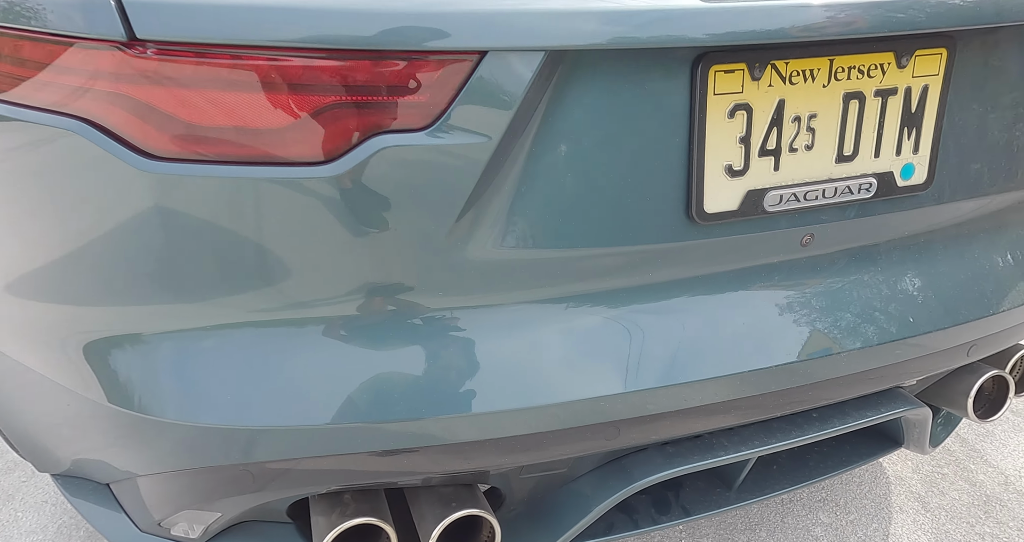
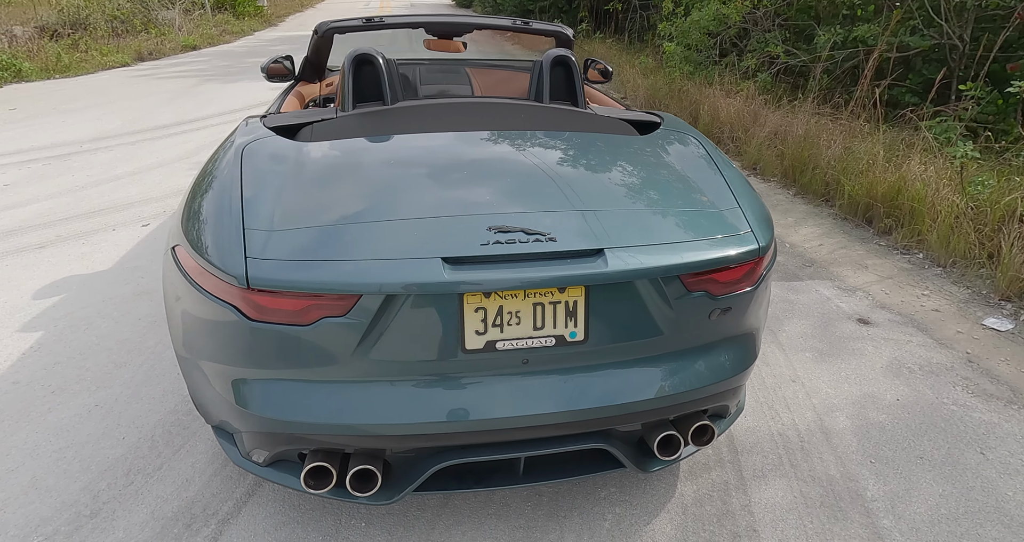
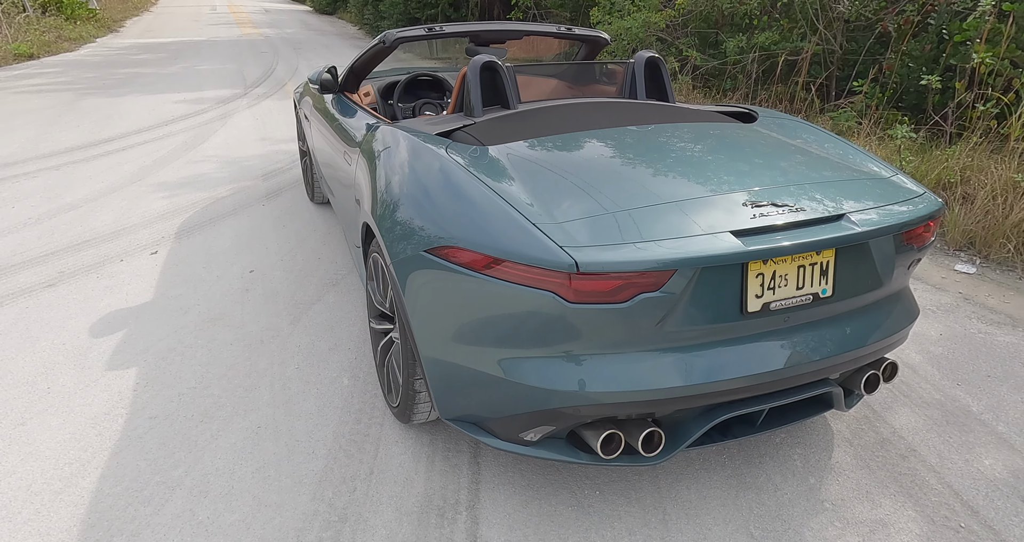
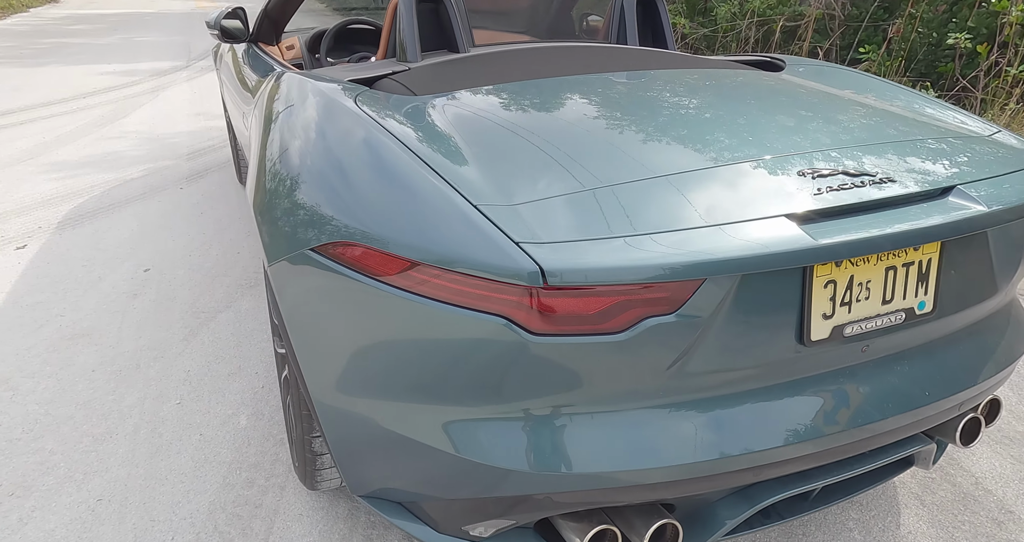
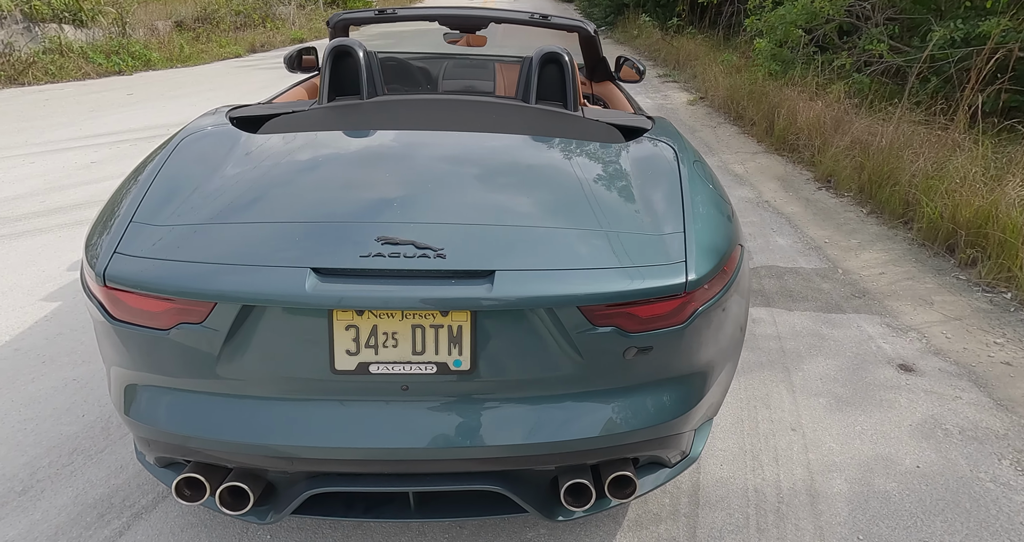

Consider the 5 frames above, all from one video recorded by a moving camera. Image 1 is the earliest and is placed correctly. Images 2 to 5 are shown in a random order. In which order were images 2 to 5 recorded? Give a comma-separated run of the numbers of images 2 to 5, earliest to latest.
4, 3, 2, 5
